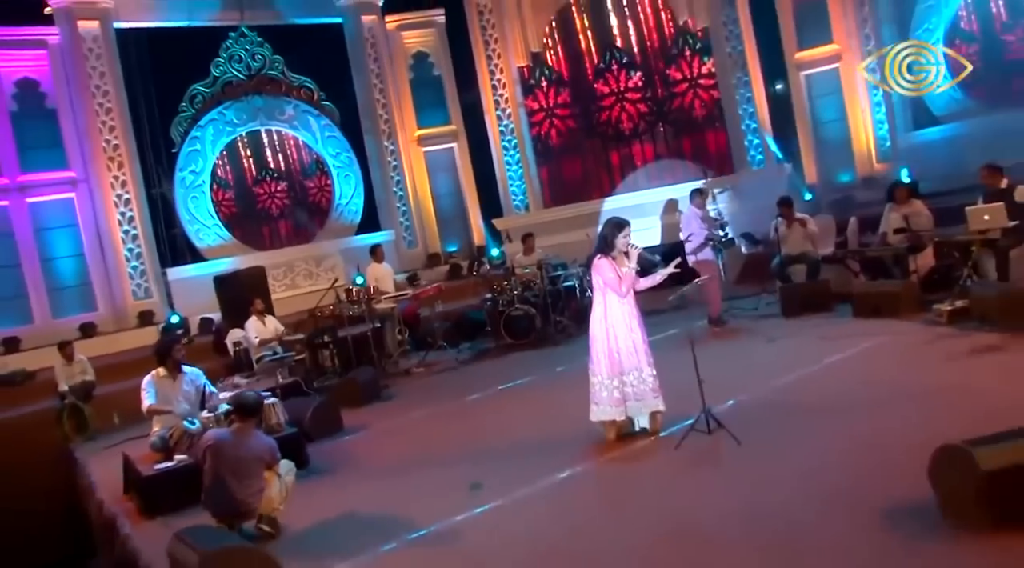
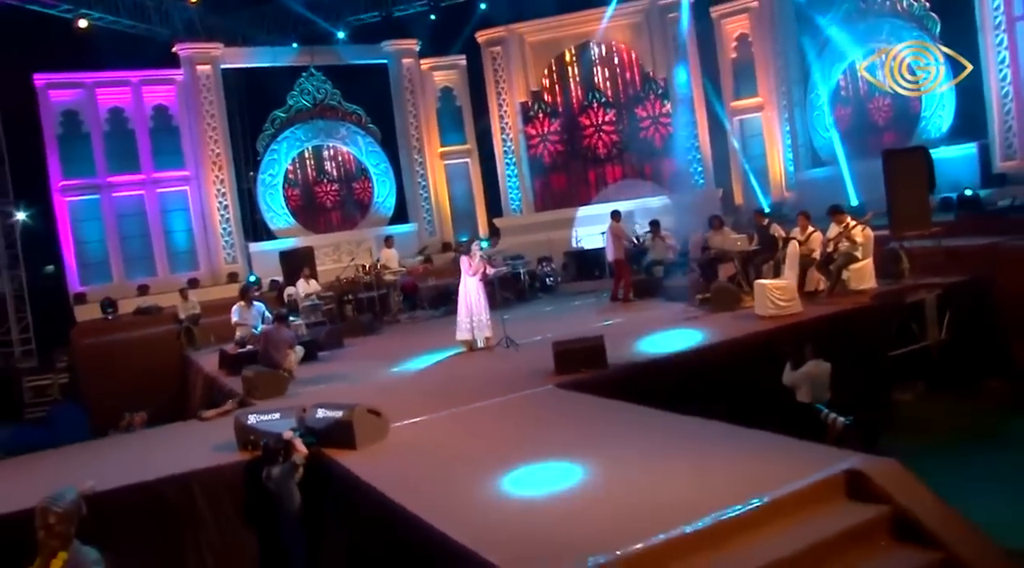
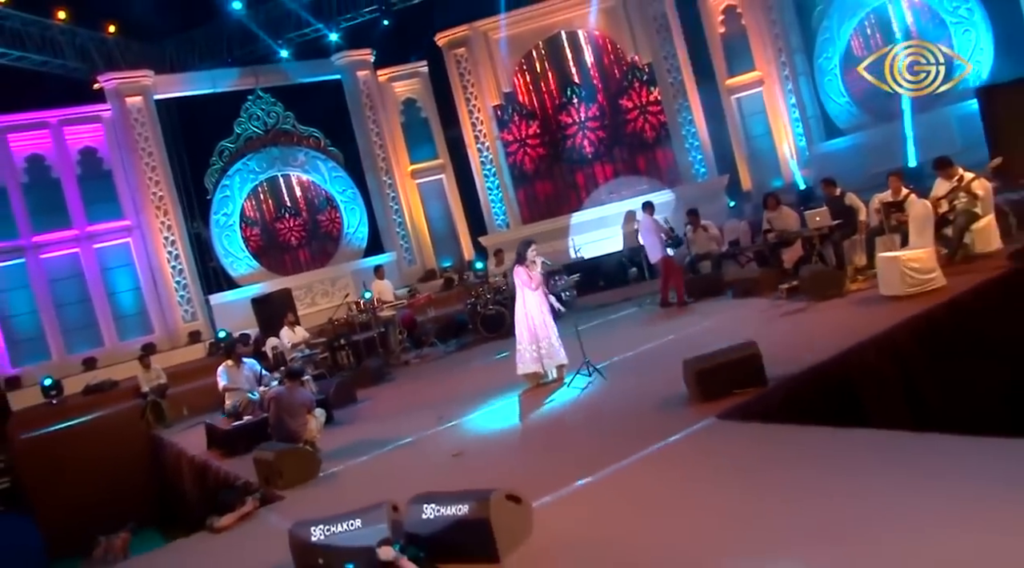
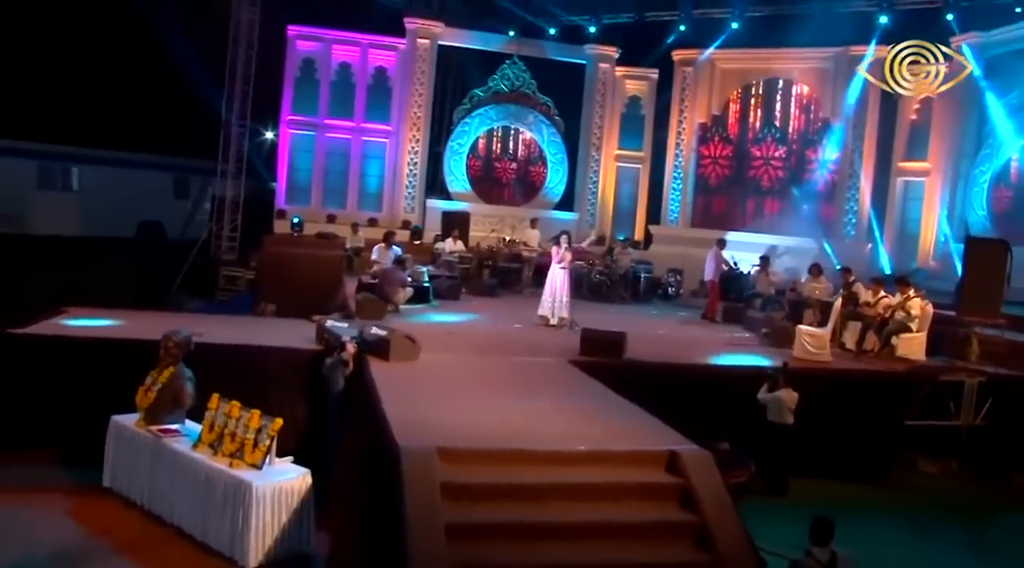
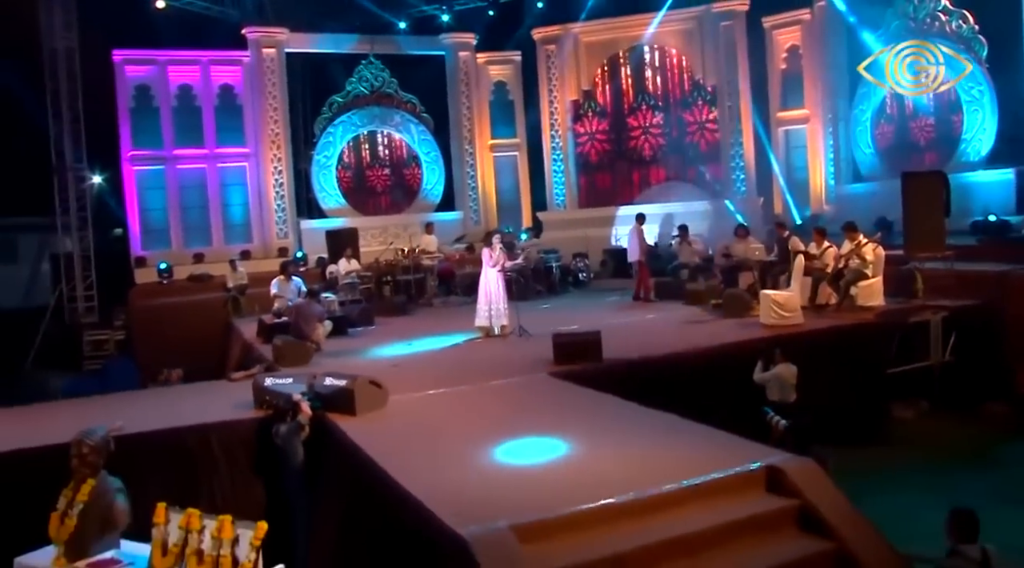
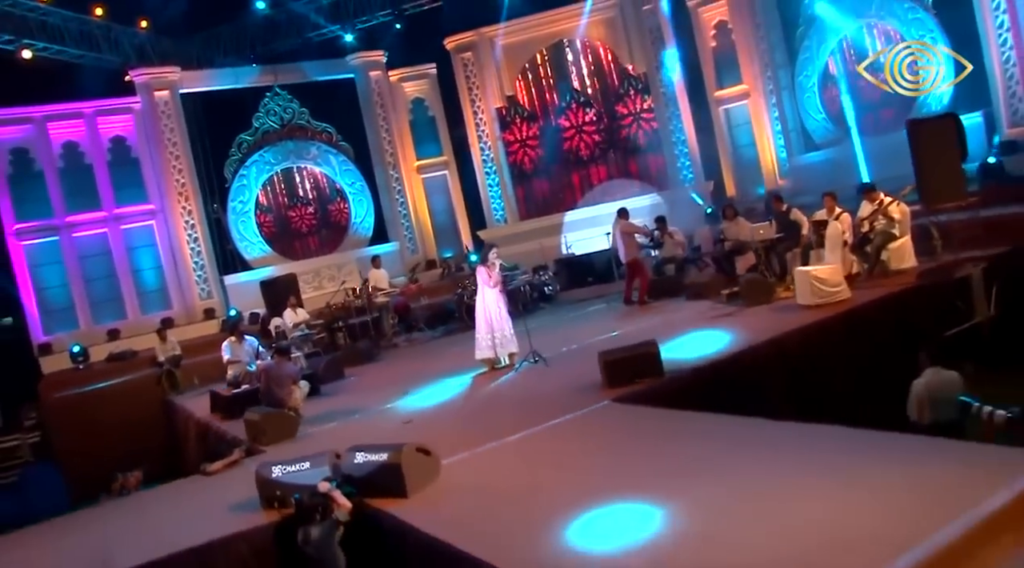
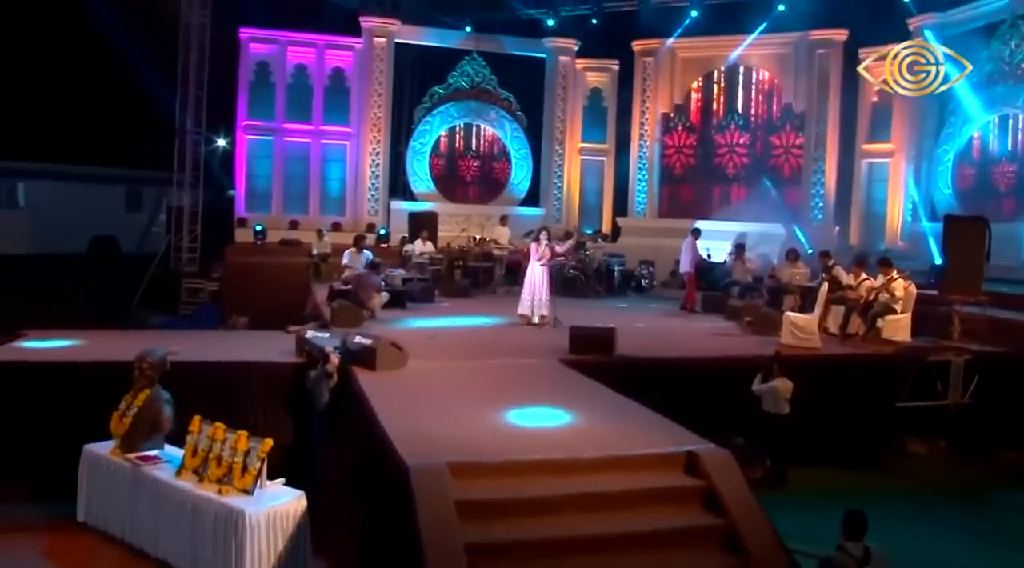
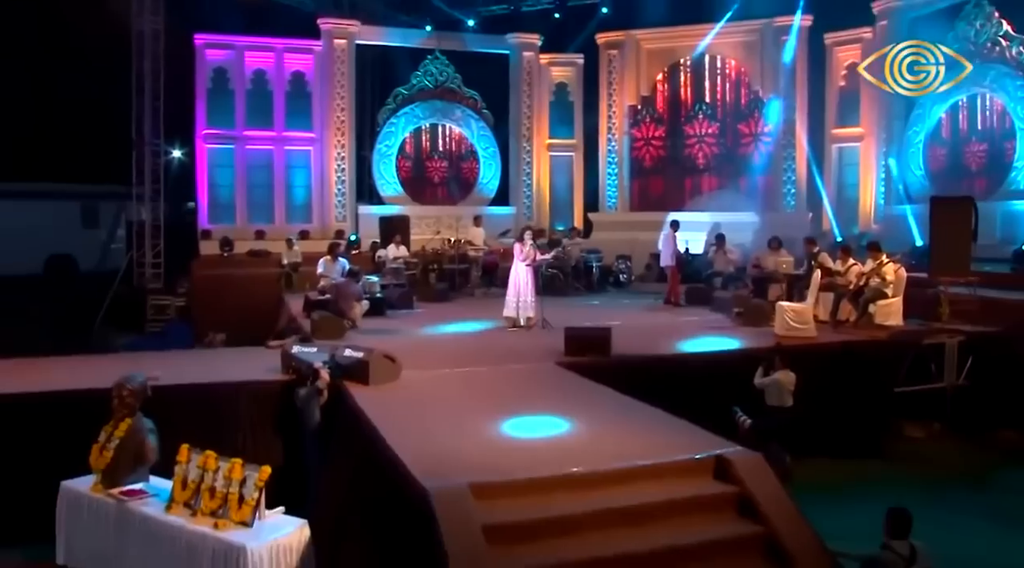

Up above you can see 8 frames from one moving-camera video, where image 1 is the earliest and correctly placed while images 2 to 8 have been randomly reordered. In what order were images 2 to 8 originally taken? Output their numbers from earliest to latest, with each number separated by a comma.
3, 6, 2, 5, 8, 7, 4
